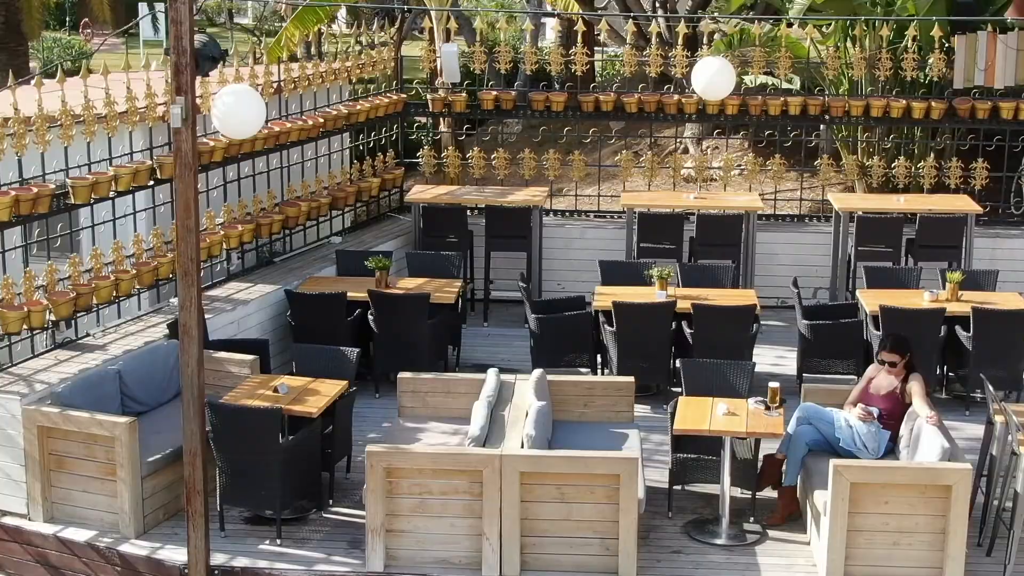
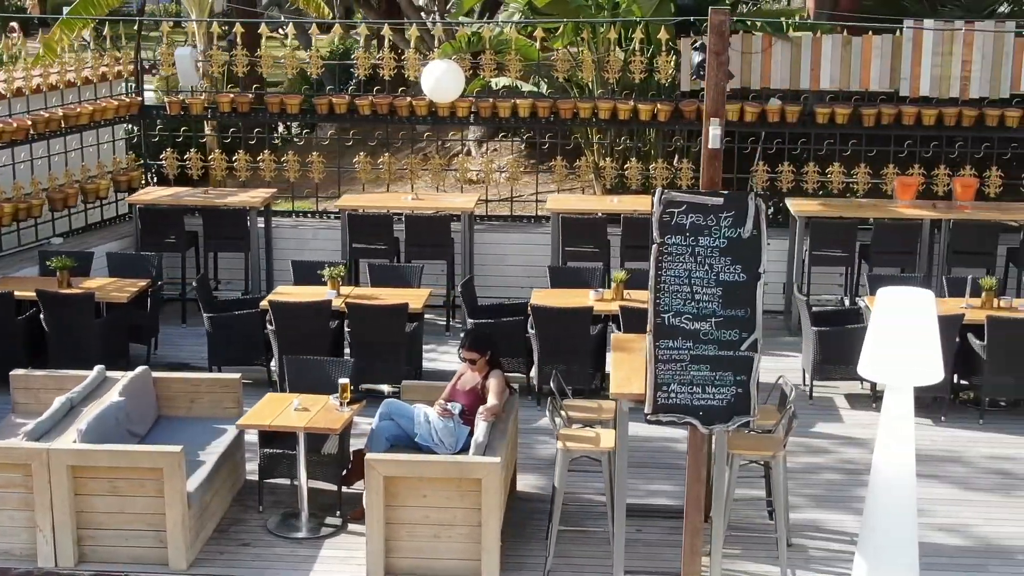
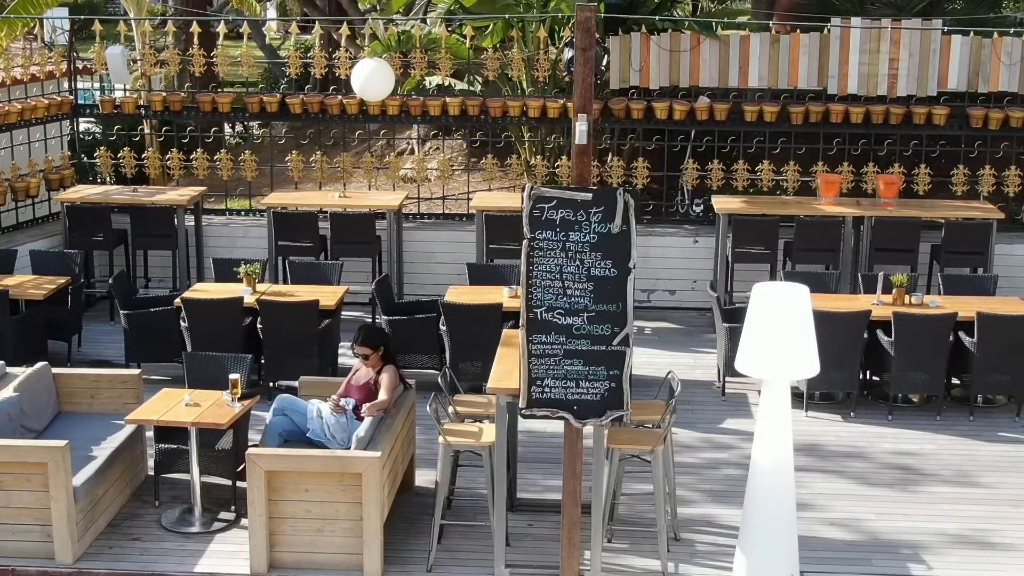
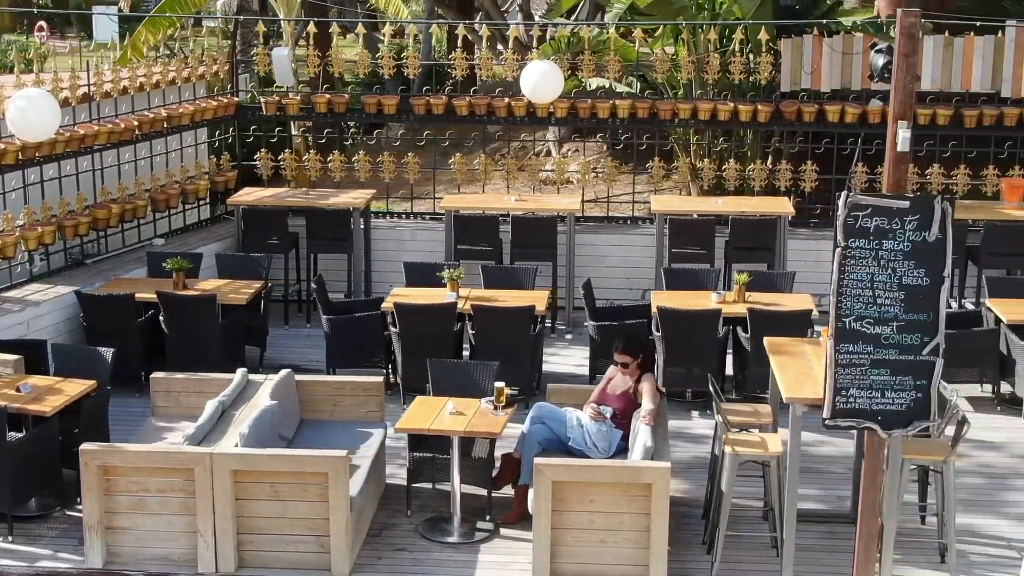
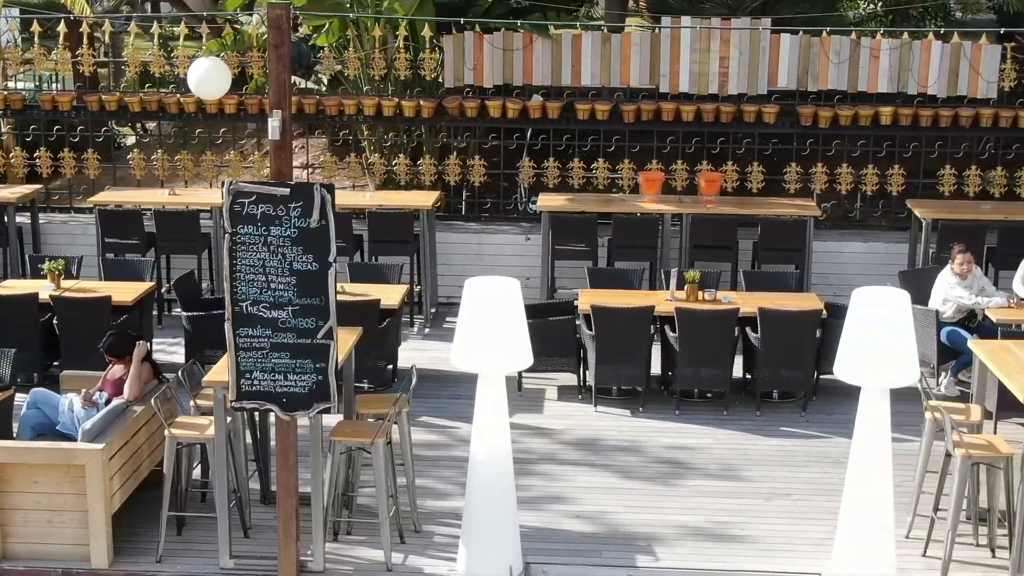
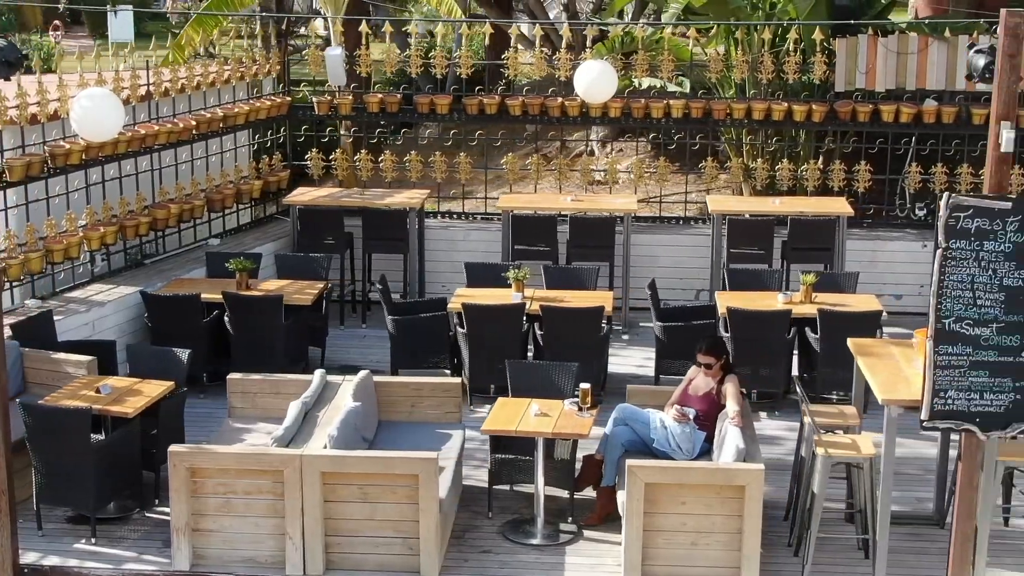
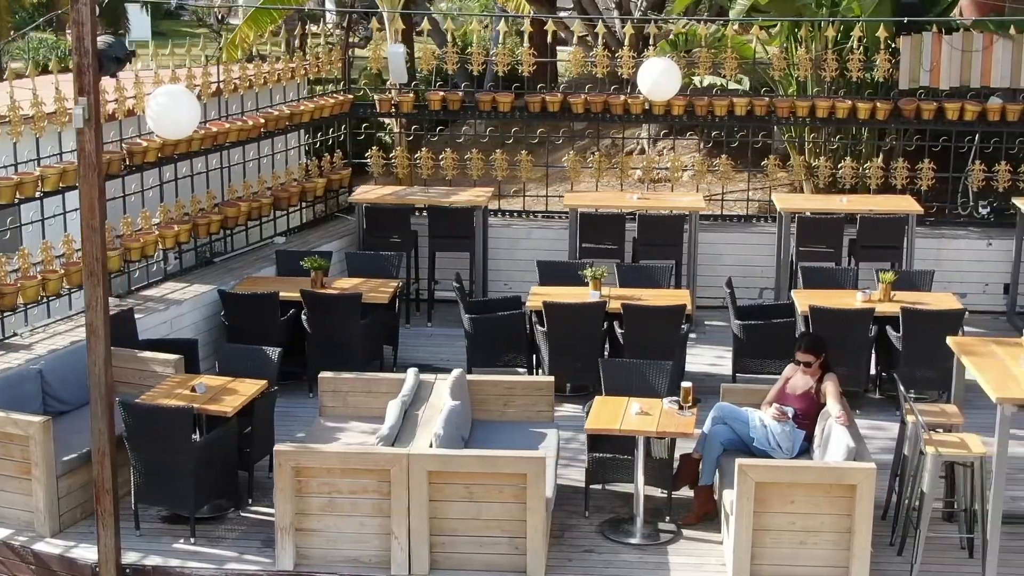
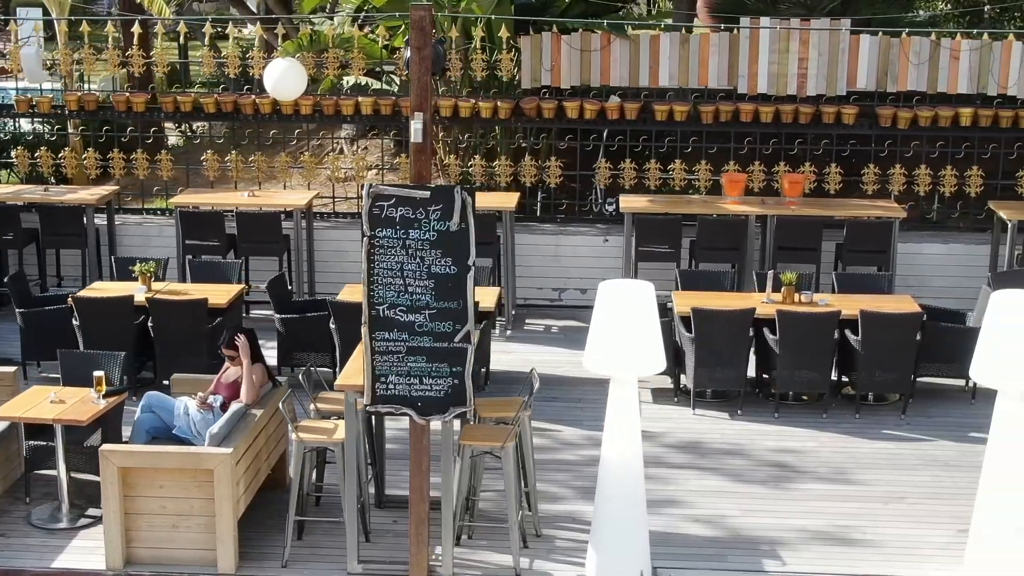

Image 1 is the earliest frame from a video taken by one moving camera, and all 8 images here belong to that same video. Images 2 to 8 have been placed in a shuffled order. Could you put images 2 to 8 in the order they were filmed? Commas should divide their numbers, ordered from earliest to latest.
7, 6, 4, 2, 3, 8, 5
